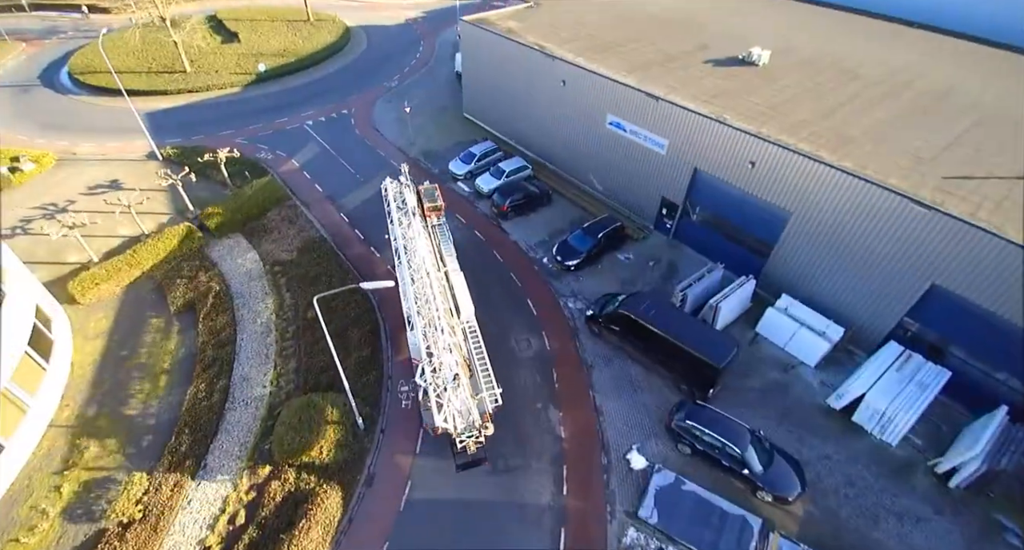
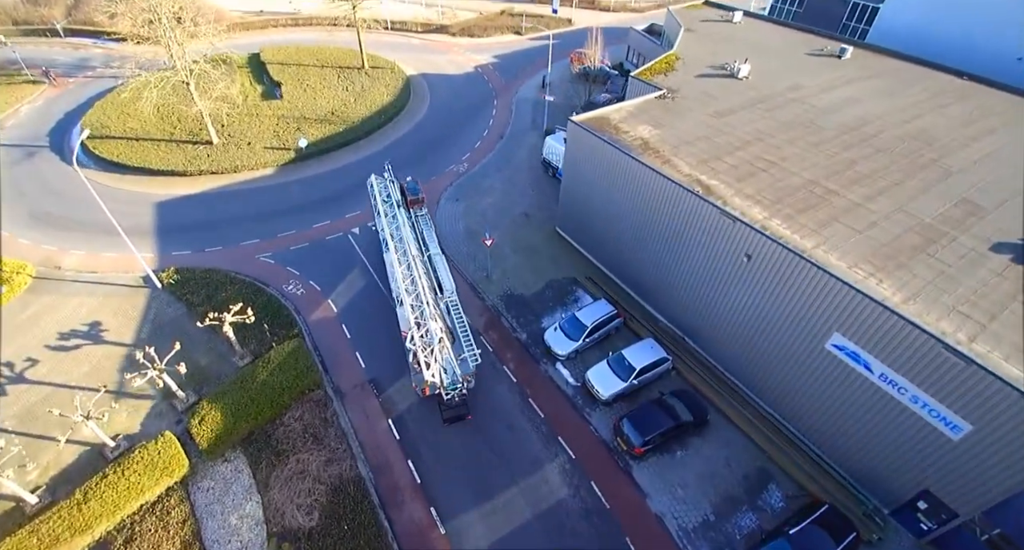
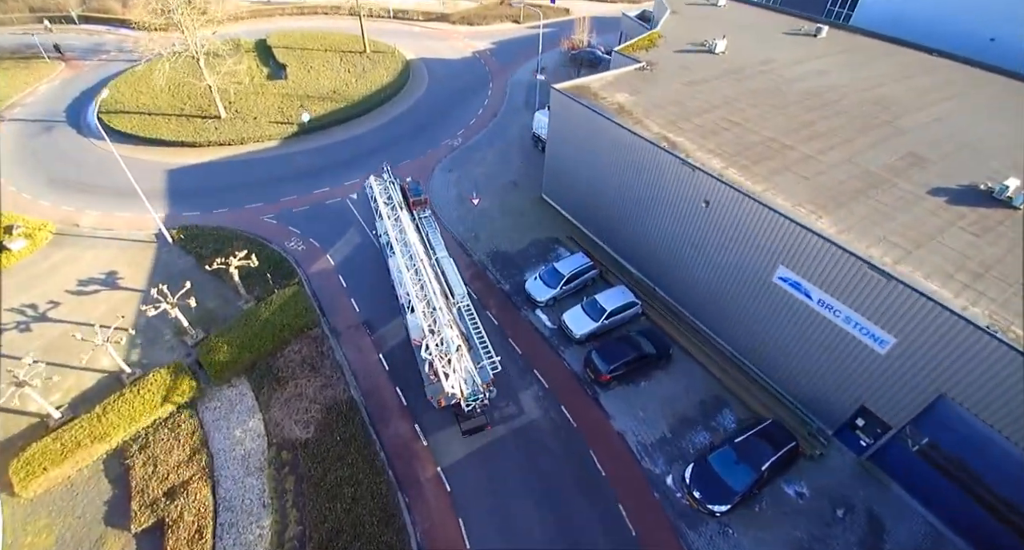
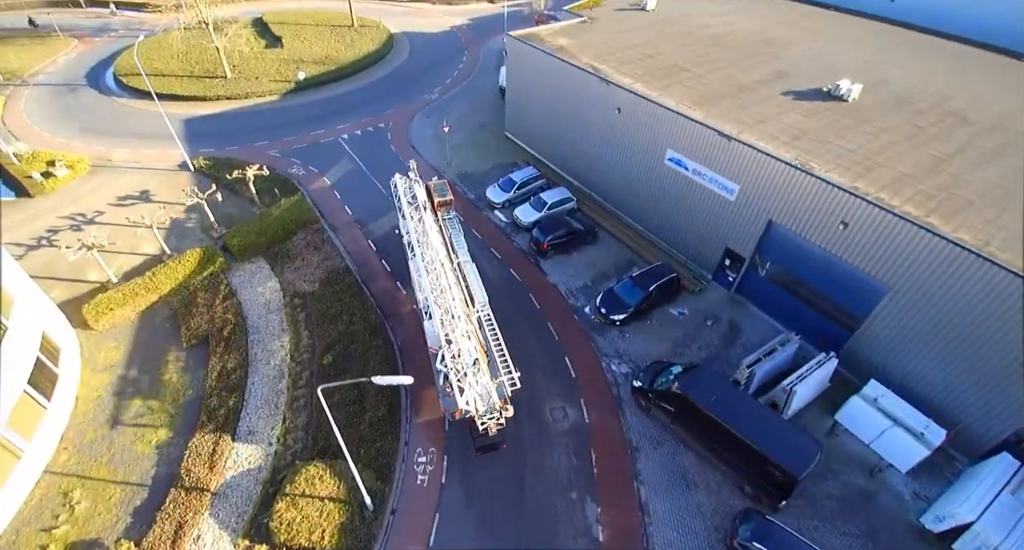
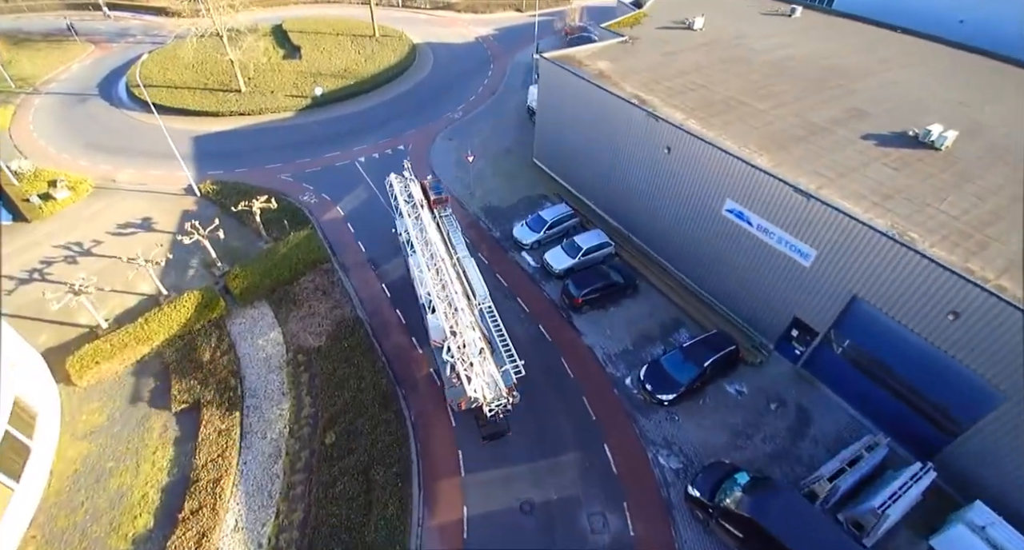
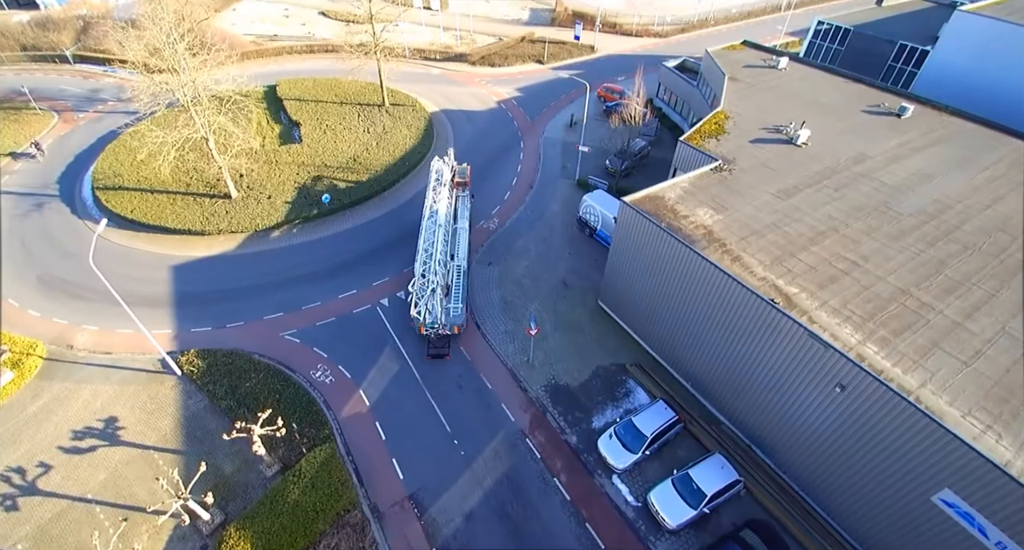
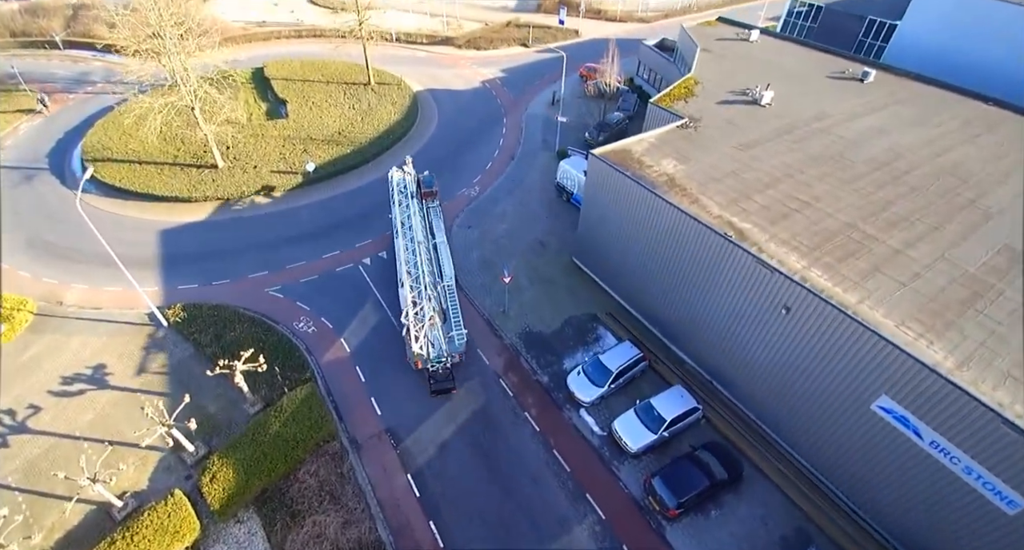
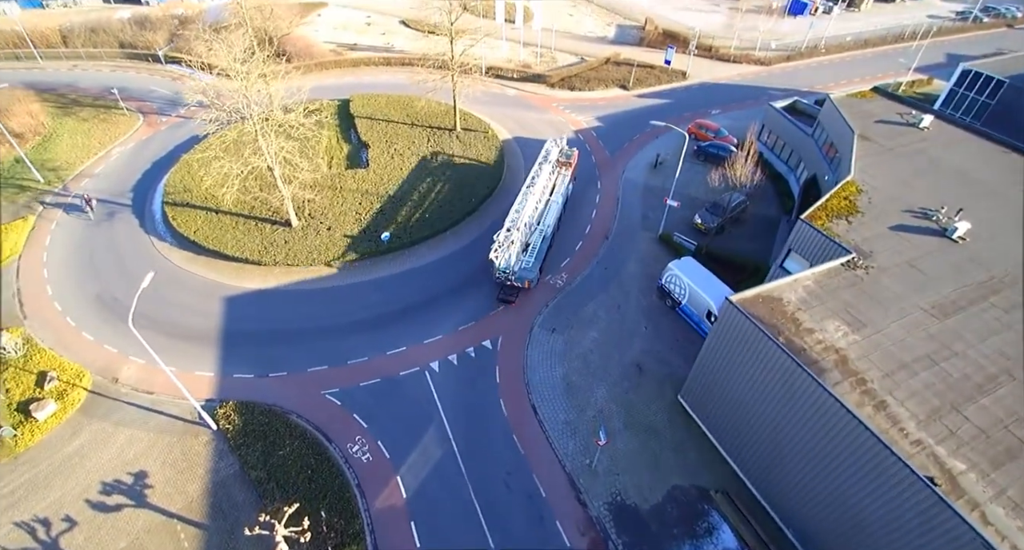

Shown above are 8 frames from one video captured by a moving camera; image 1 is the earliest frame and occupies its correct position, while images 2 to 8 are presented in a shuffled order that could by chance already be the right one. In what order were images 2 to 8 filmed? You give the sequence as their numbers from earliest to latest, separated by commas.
4, 5, 3, 2, 7, 6, 8
